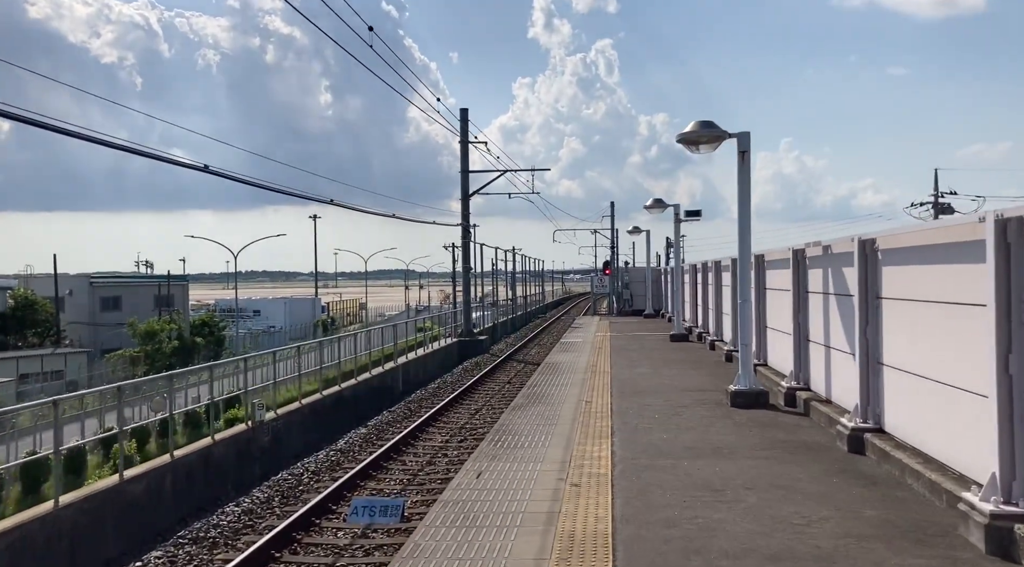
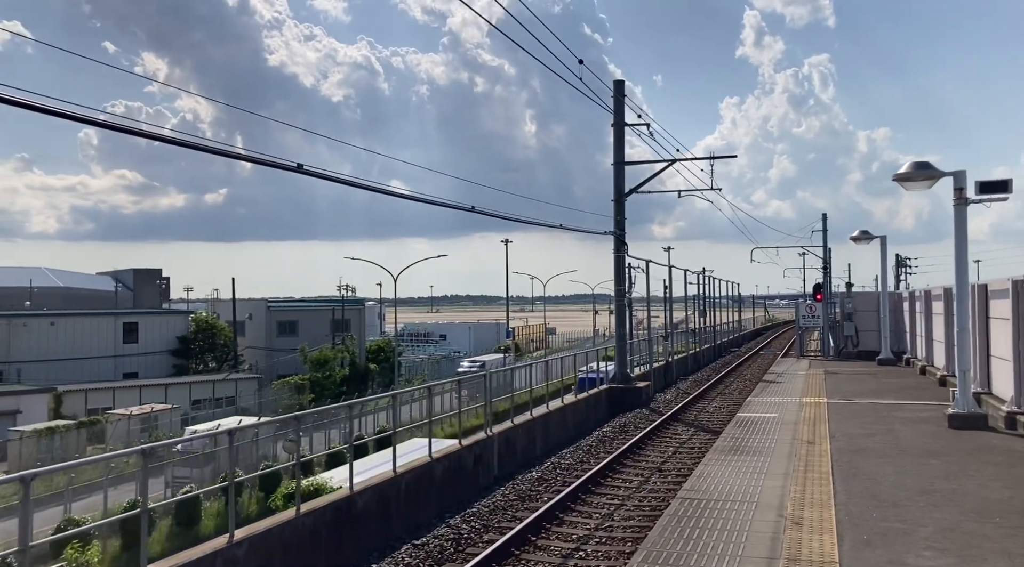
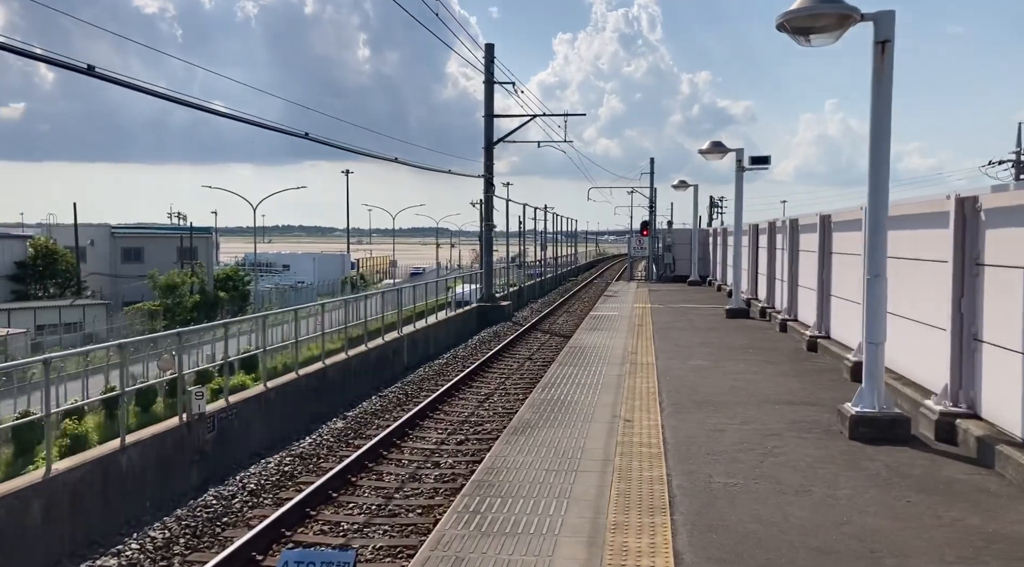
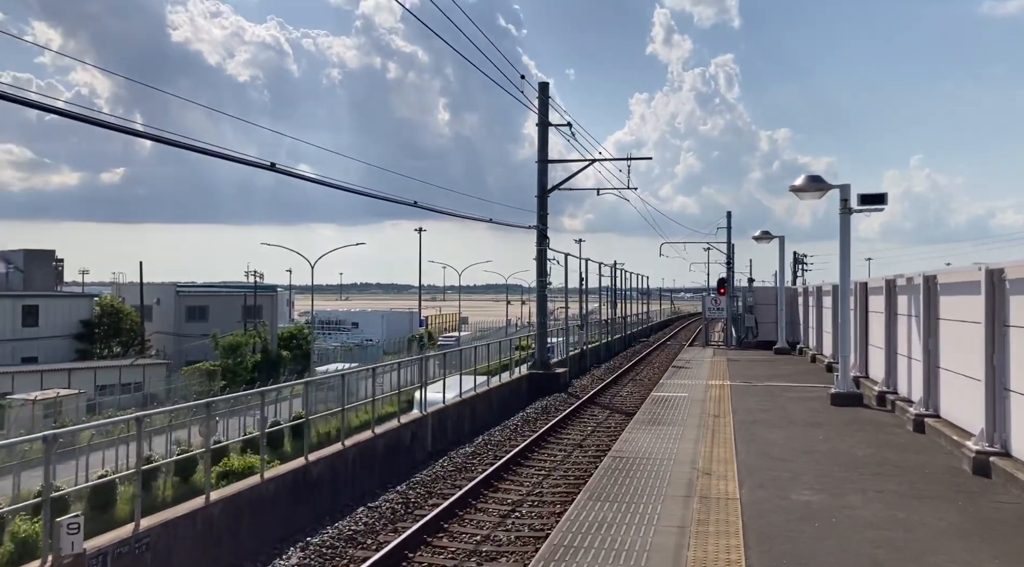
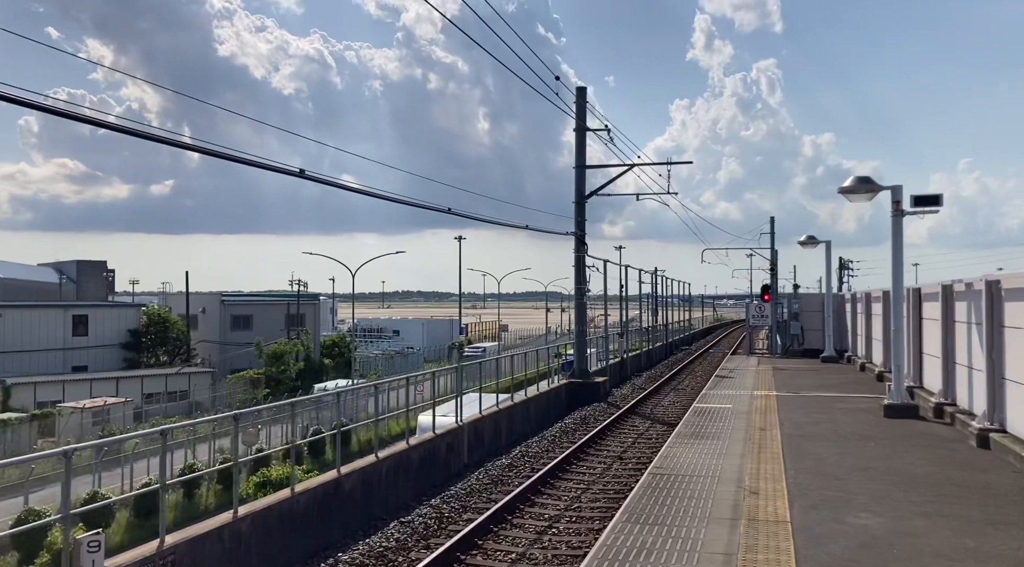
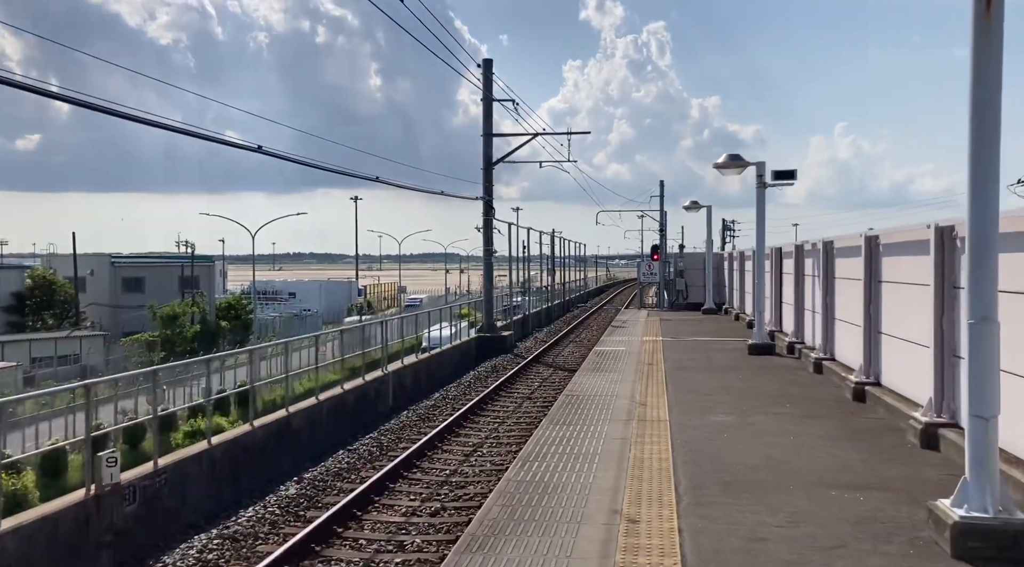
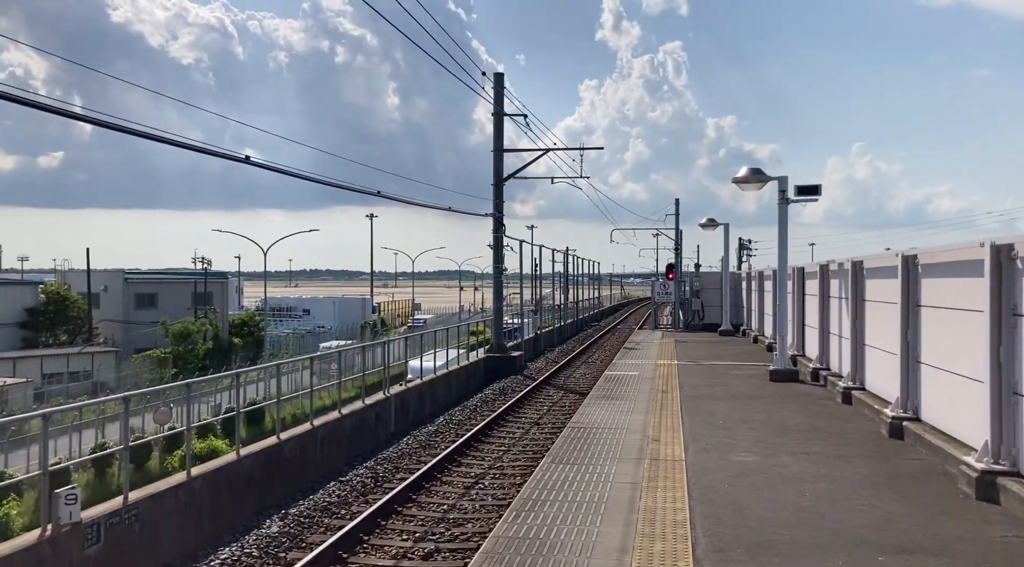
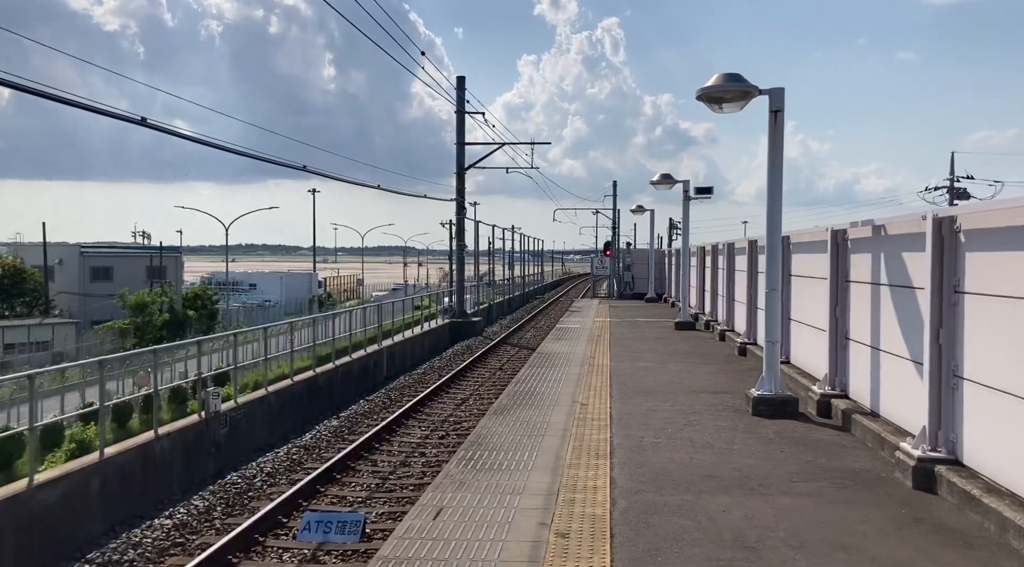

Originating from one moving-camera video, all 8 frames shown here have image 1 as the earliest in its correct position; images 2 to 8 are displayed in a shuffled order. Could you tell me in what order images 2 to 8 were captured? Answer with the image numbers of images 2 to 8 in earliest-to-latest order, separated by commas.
8, 3, 6, 7, 4, 5, 2
